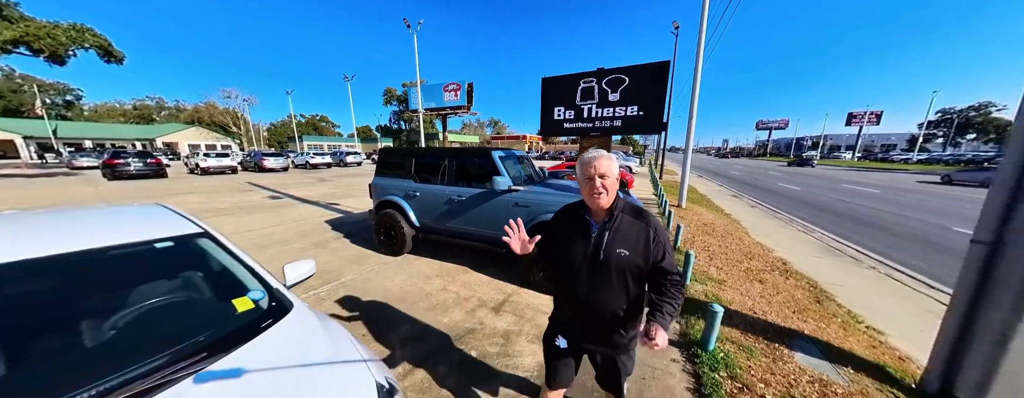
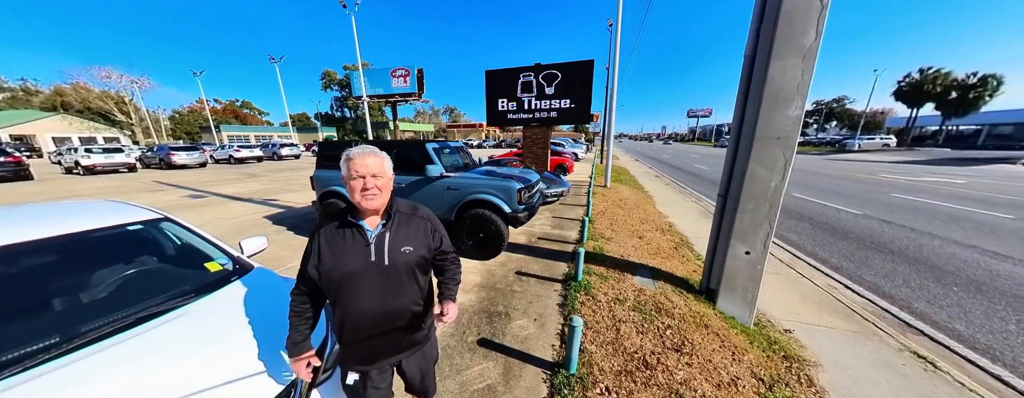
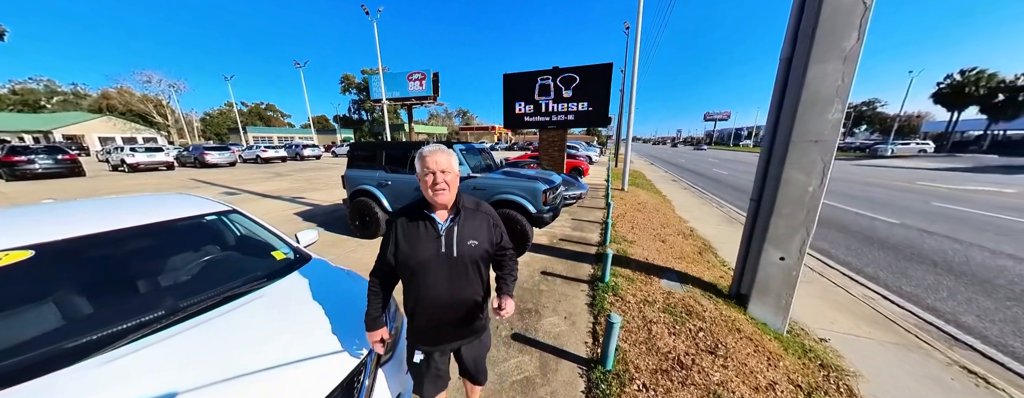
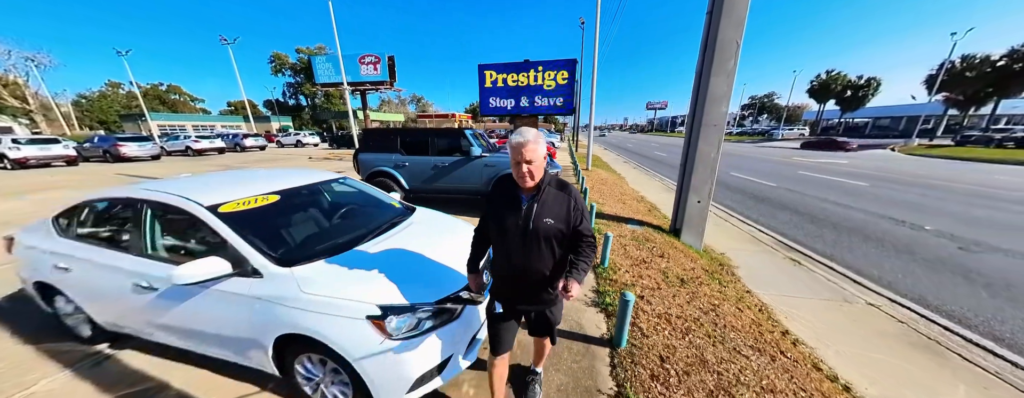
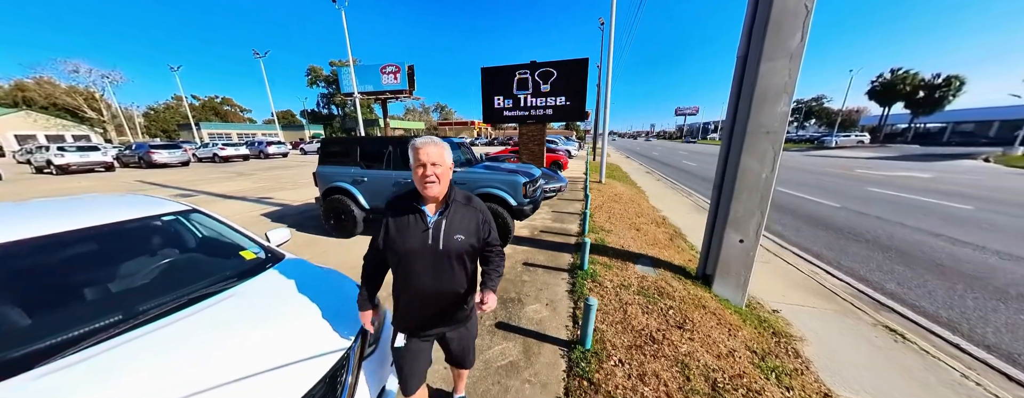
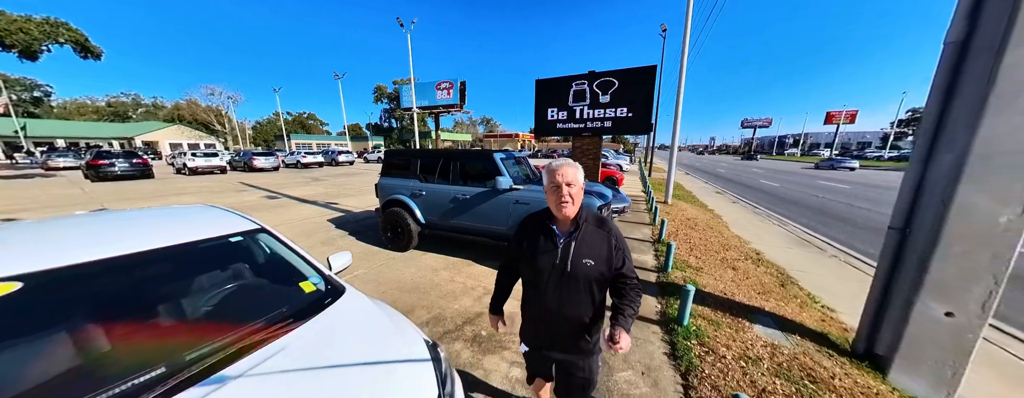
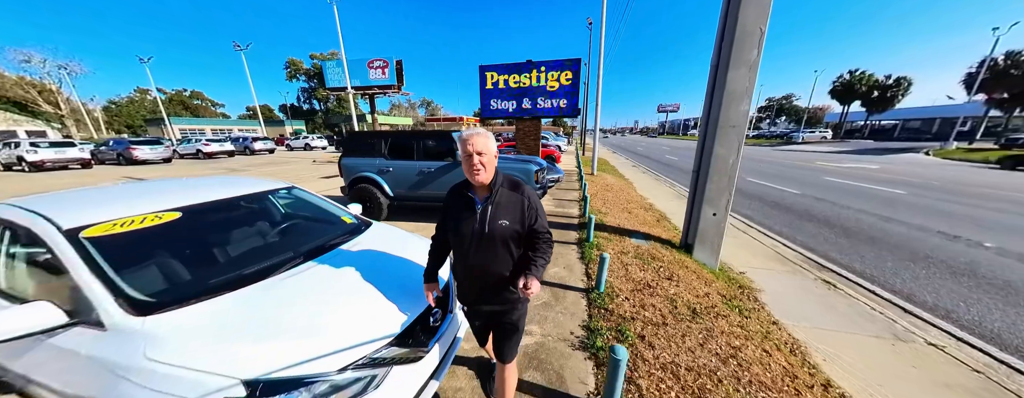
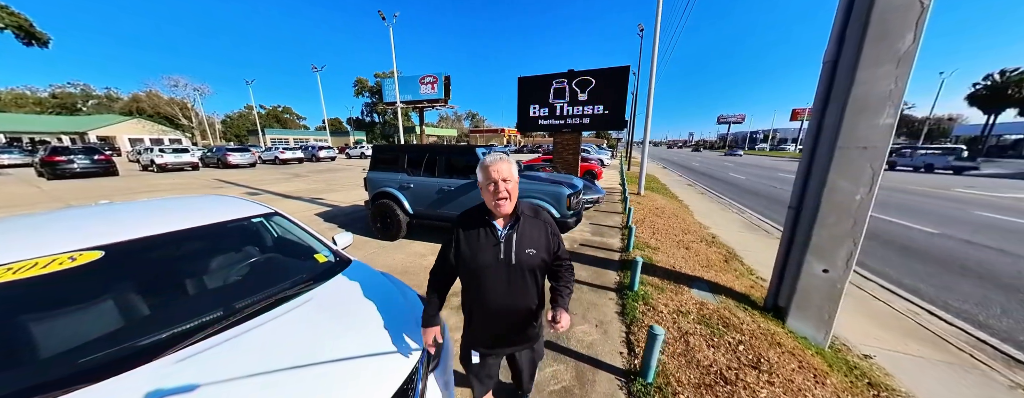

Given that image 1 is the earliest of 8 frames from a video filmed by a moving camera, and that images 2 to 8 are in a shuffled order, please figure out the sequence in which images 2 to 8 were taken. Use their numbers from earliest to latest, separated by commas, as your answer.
6, 8, 3, 2, 5, 7, 4
